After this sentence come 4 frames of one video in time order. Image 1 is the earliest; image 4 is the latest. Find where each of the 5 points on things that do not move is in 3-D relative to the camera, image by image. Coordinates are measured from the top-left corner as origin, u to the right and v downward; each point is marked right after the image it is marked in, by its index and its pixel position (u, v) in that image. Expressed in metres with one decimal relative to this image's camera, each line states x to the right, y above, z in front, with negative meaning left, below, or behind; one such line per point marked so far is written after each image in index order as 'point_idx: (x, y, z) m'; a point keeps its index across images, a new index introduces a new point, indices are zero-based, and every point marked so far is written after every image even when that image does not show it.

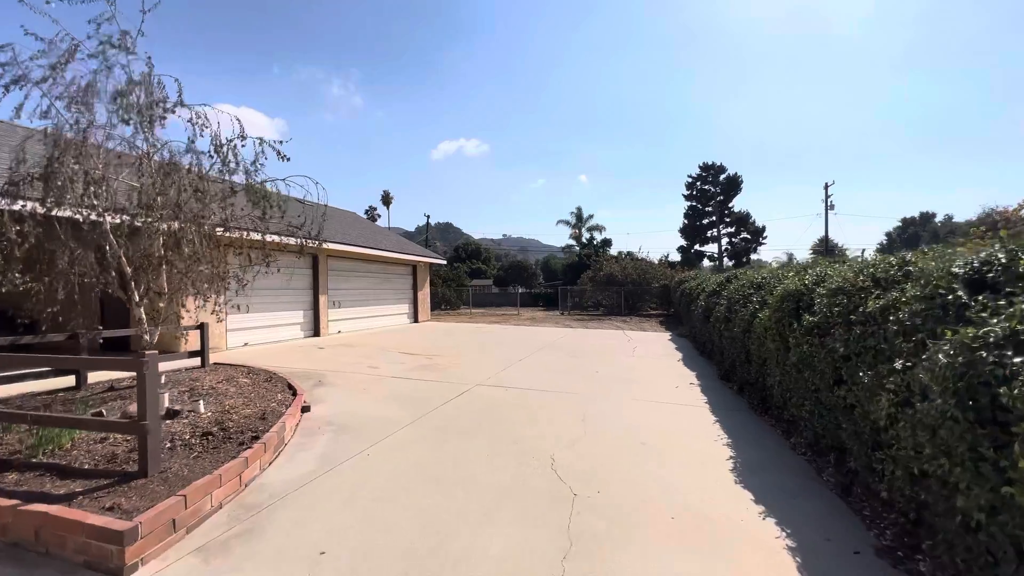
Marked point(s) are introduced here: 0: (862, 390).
0: (+2.3, -0.7, +2.9) m
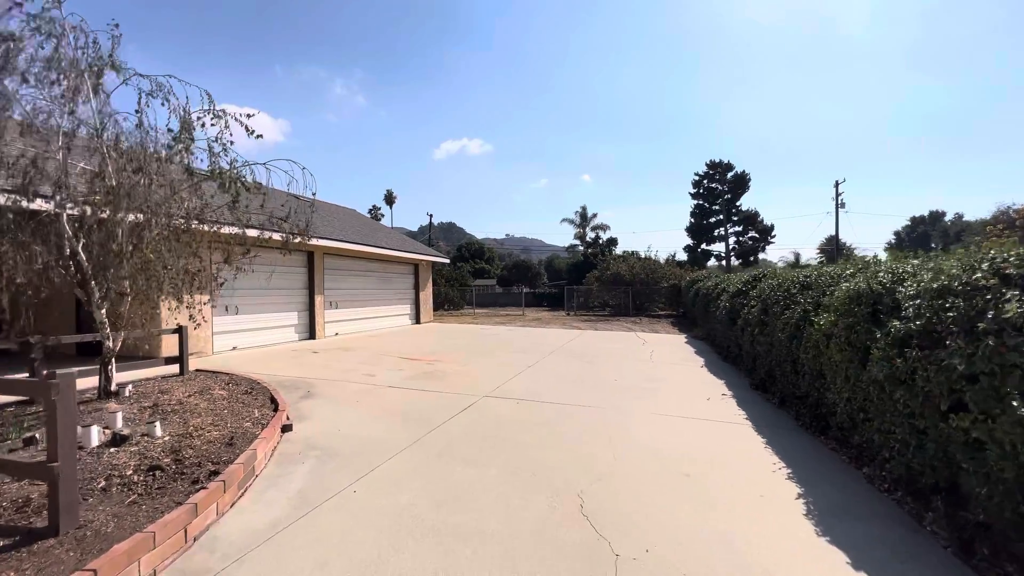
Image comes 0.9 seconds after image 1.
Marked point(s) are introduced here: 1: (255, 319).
0: (+2.4, -0.7, +2.2) m
1: (-5.6, -0.7, +9.9) m
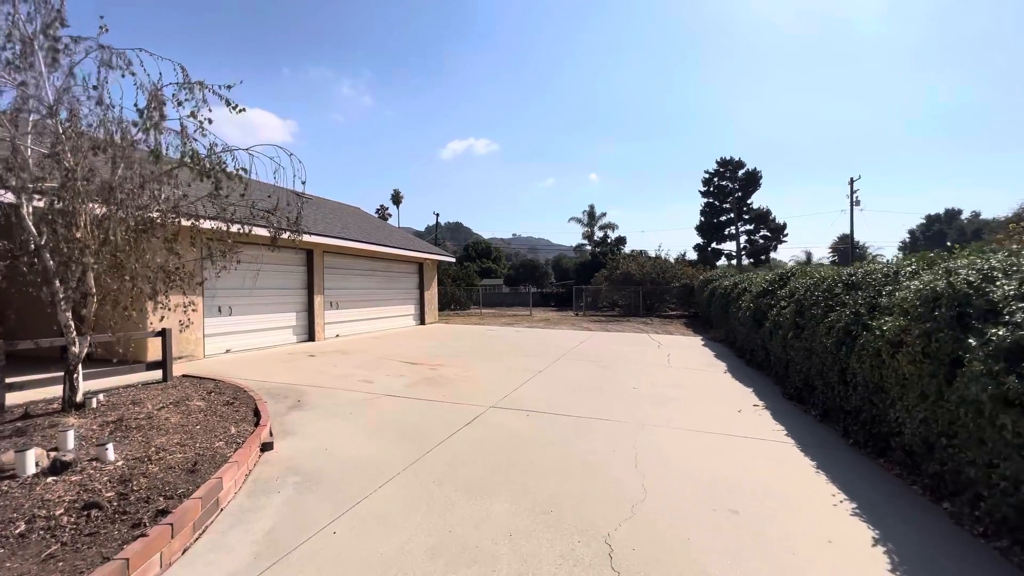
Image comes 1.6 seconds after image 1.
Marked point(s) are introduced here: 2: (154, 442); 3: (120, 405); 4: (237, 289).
0: (+2.5, -0.7, +1.6) m
1: (-5.5, -0.7, +9.4) m
2: (-2.8, -1.2, +3.5) m
3: (-4.0, -1.2, +4.6) m
4: (-5.6, 0.0, +9.1) m
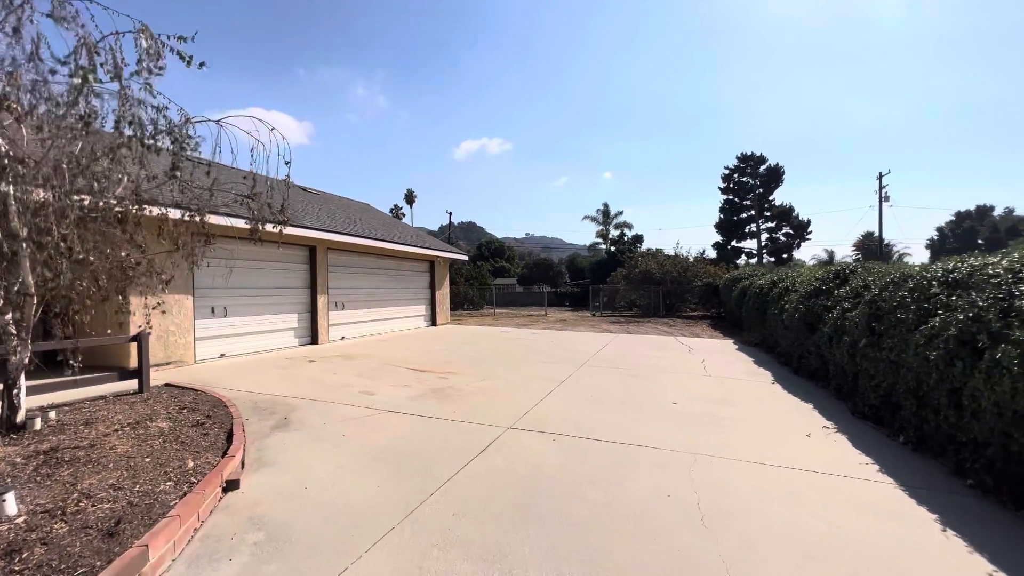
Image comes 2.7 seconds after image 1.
0: (+2.6, -0.6, +0.6) m
1: (-5.1, -0.7, +8.7) m
2: (-2.6, -1.2, +2.8) m
3: (-3.8, -1.2, +3.8) m
4: (-5.2, 0.0, +8.4) m
